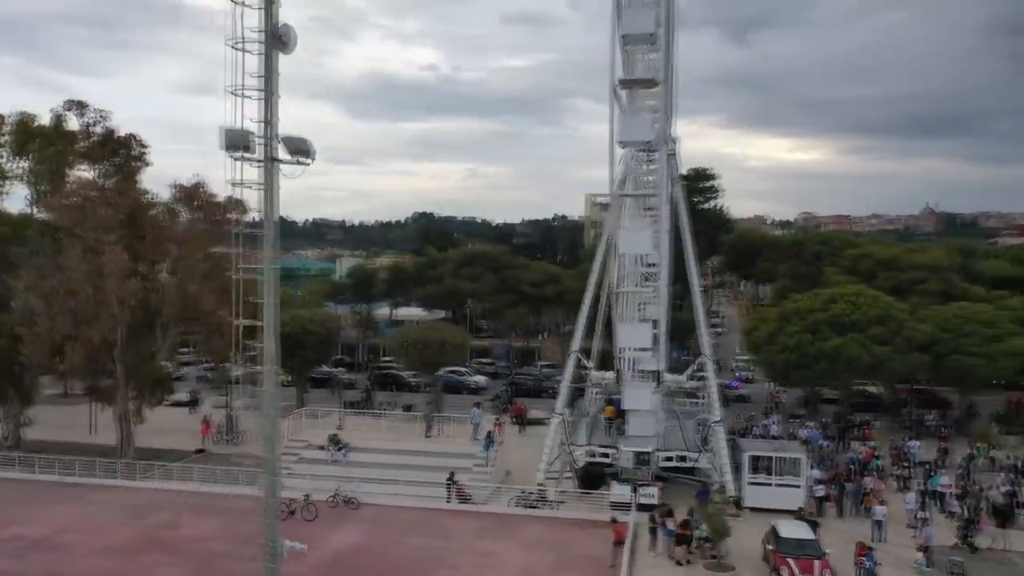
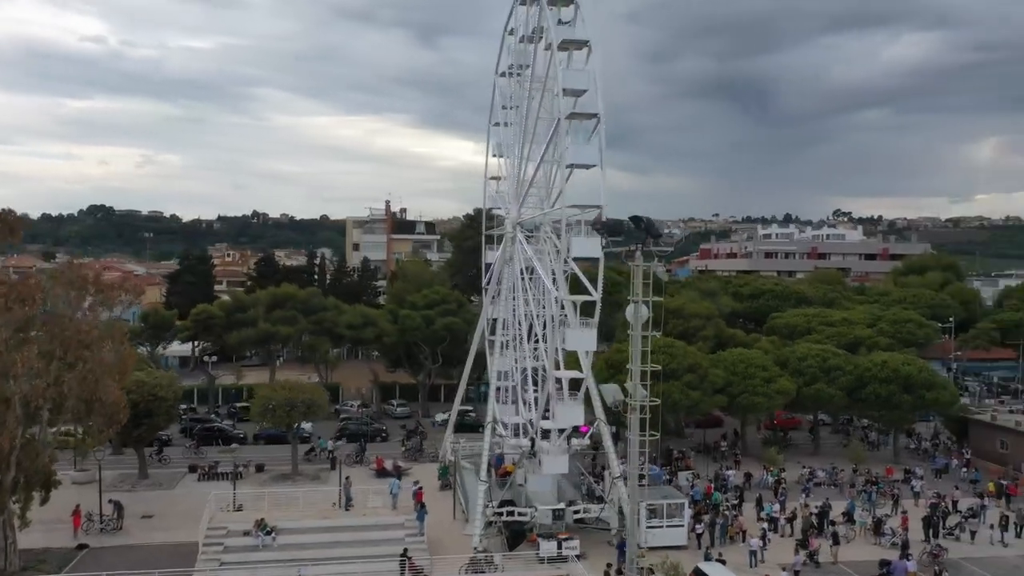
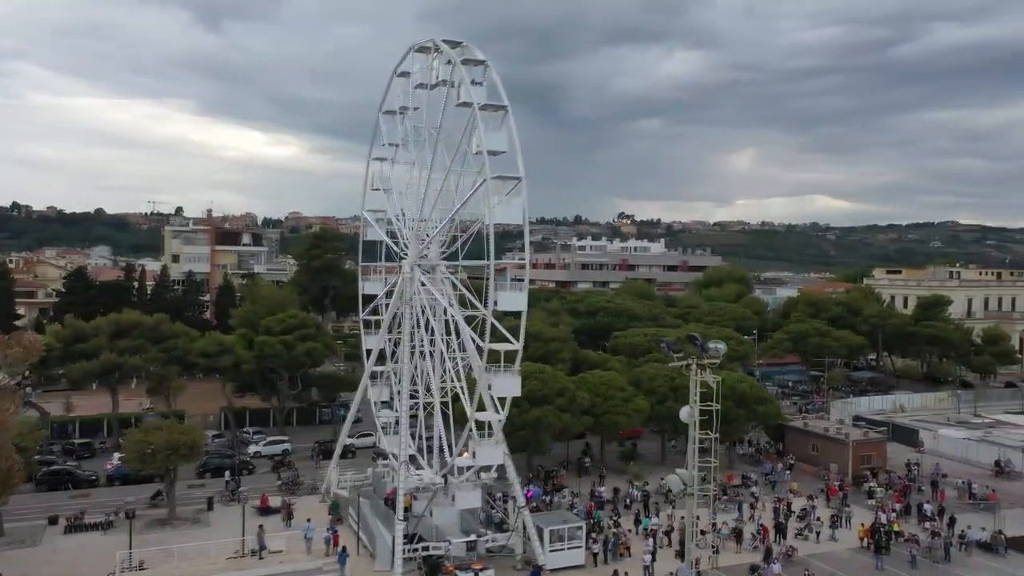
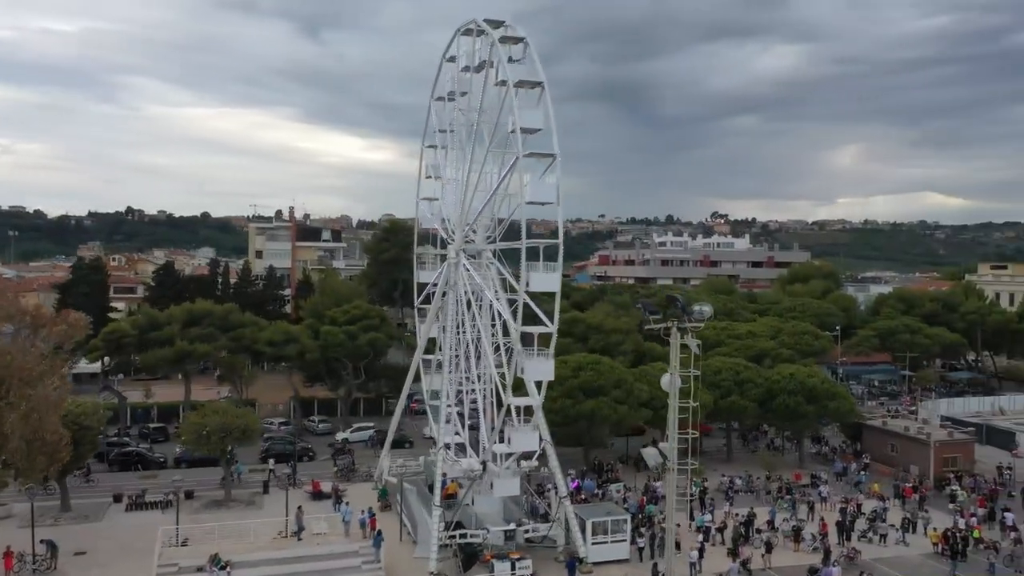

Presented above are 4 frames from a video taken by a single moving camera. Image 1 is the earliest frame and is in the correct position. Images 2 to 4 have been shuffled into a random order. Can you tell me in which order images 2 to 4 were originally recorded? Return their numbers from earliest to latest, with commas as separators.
2, 4, 3
